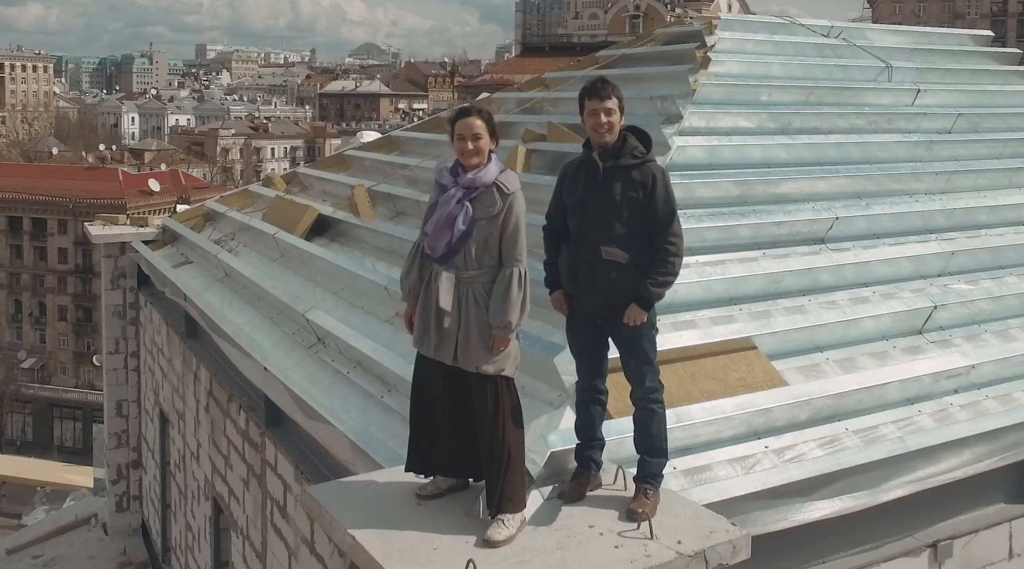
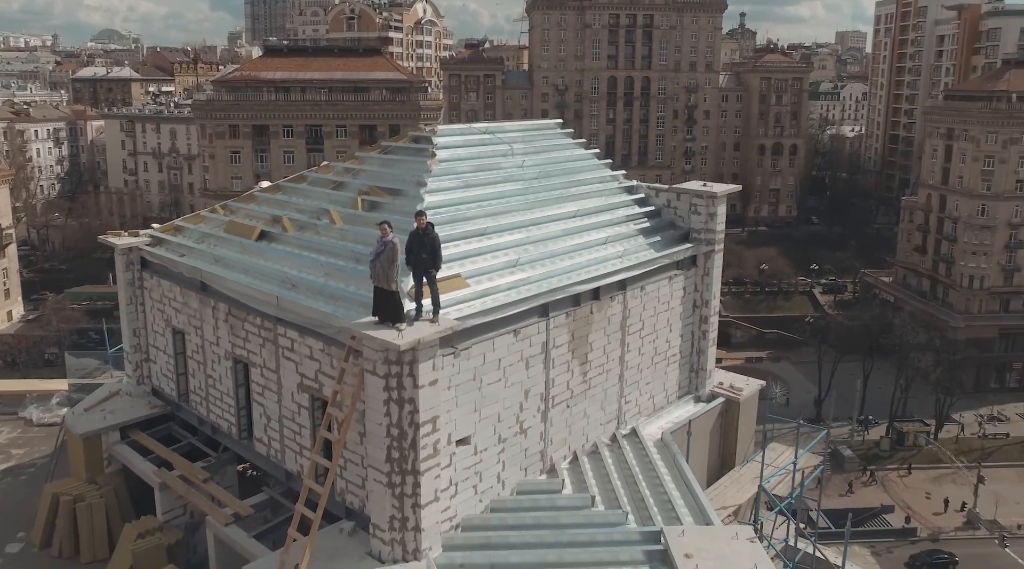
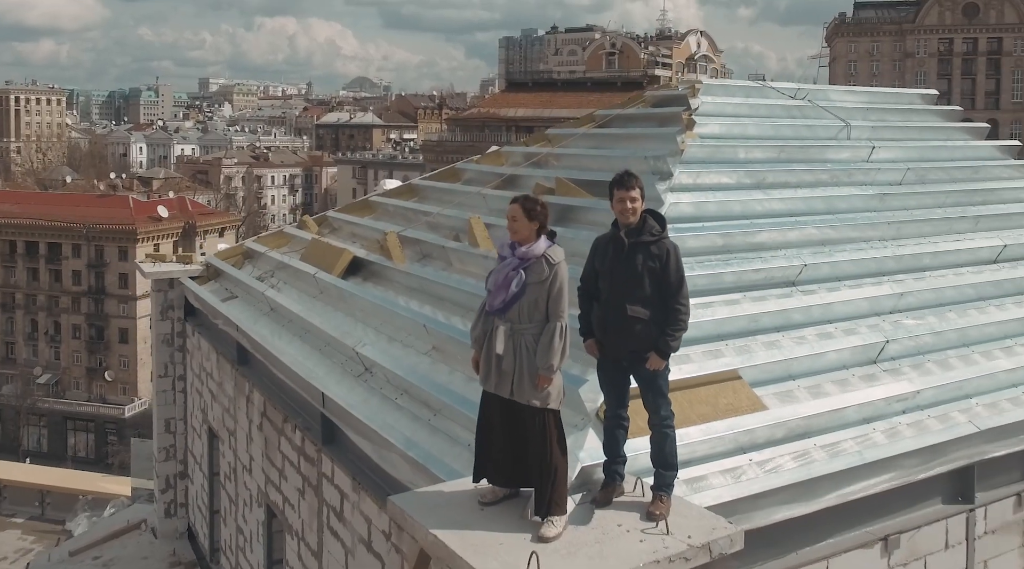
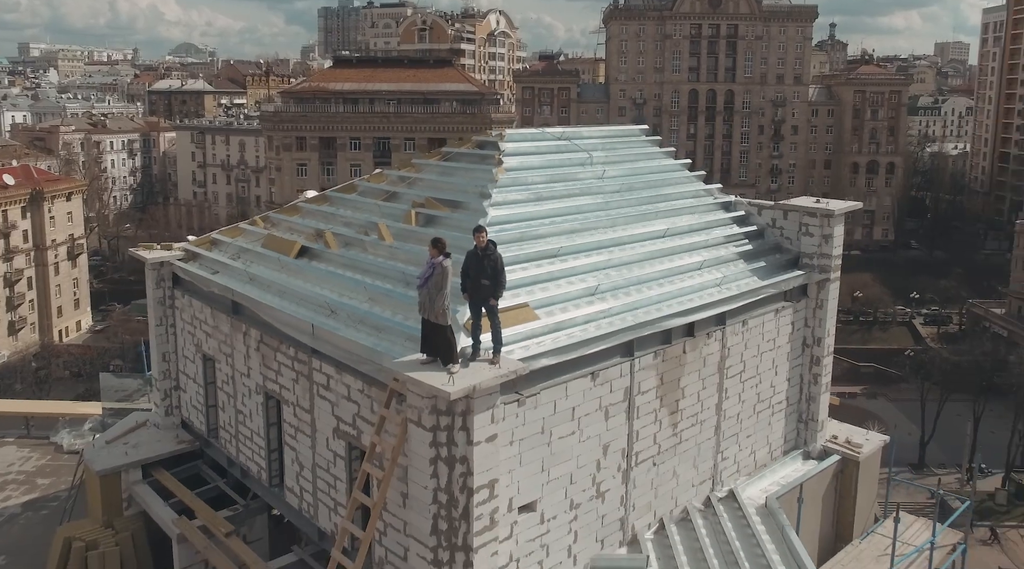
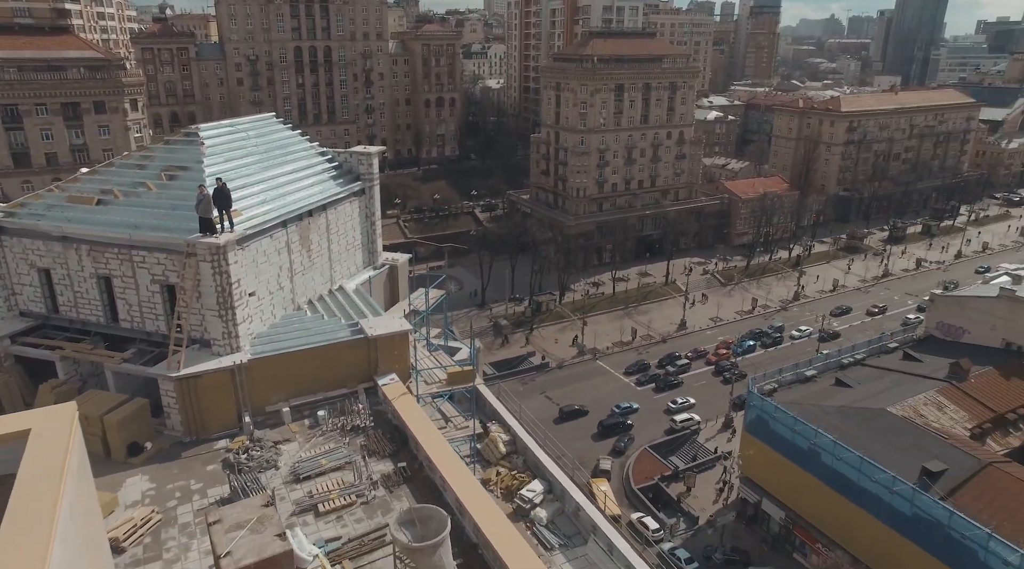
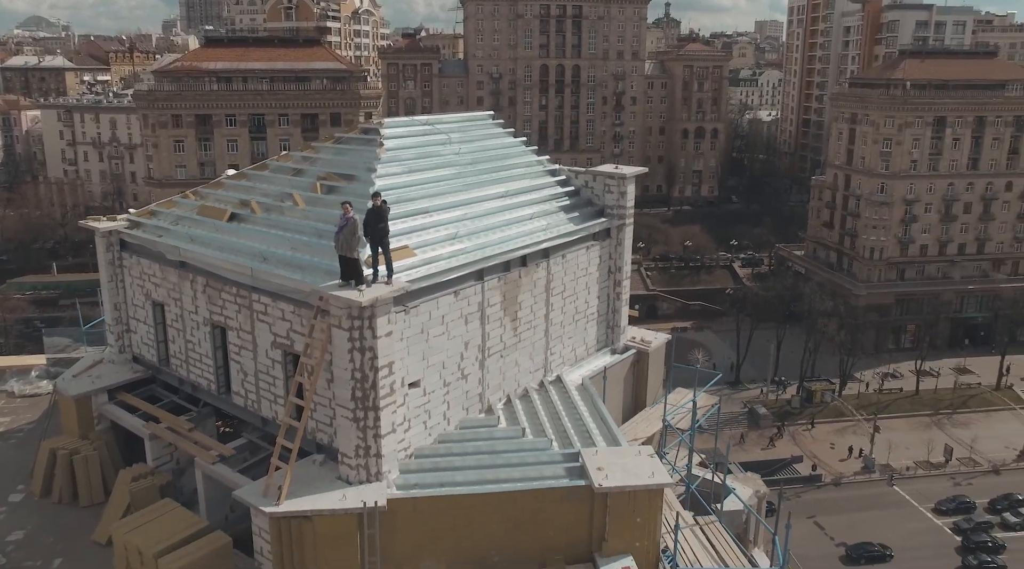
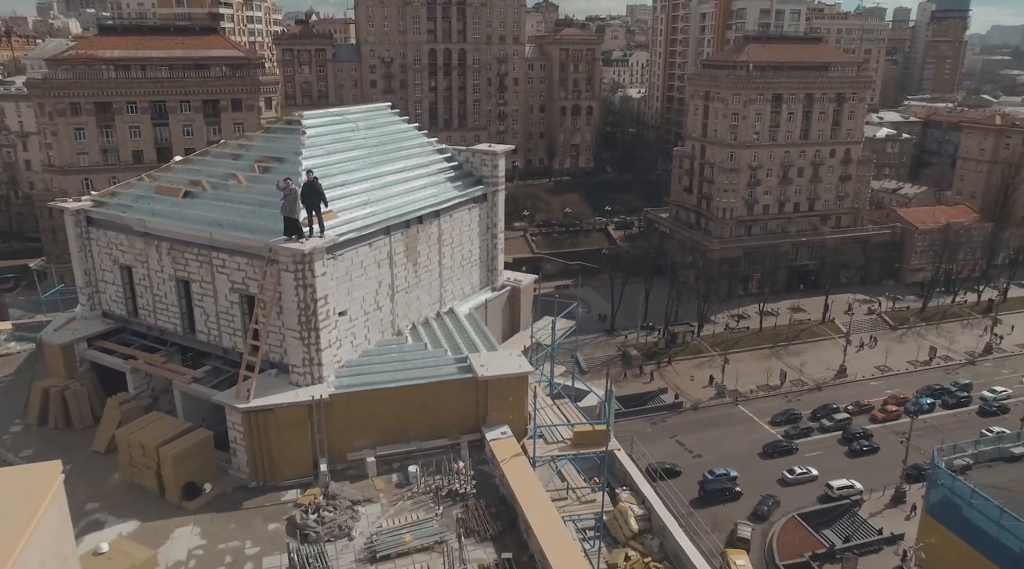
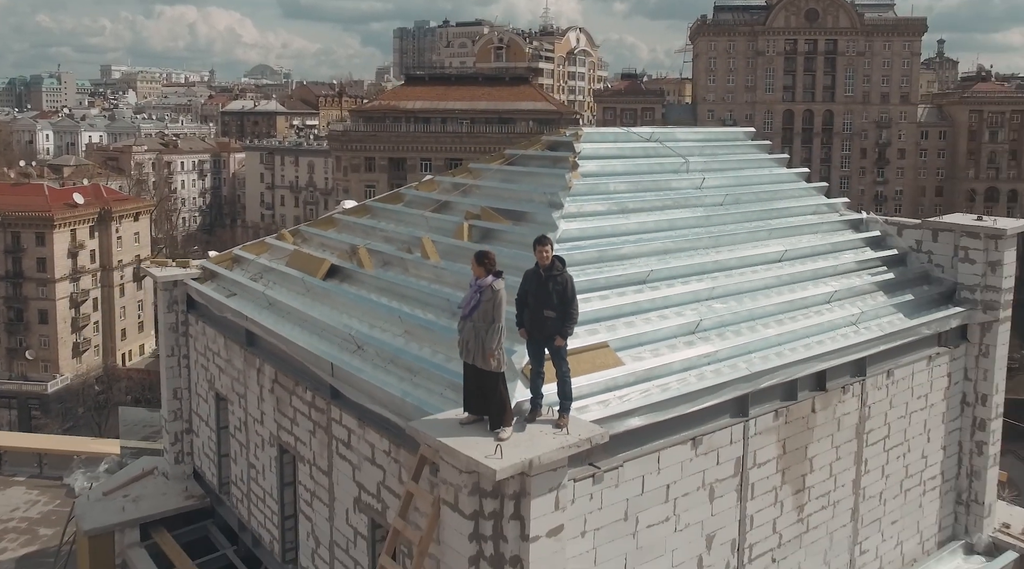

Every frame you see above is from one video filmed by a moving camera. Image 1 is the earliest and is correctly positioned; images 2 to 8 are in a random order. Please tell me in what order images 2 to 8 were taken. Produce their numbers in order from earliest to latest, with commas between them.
3, 8, 4, 2, 6, 7, 5
